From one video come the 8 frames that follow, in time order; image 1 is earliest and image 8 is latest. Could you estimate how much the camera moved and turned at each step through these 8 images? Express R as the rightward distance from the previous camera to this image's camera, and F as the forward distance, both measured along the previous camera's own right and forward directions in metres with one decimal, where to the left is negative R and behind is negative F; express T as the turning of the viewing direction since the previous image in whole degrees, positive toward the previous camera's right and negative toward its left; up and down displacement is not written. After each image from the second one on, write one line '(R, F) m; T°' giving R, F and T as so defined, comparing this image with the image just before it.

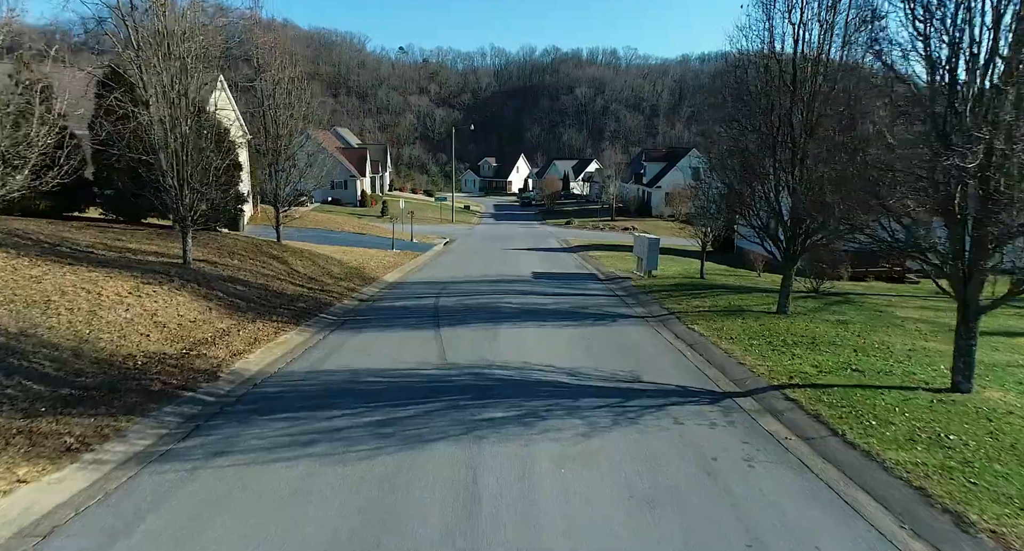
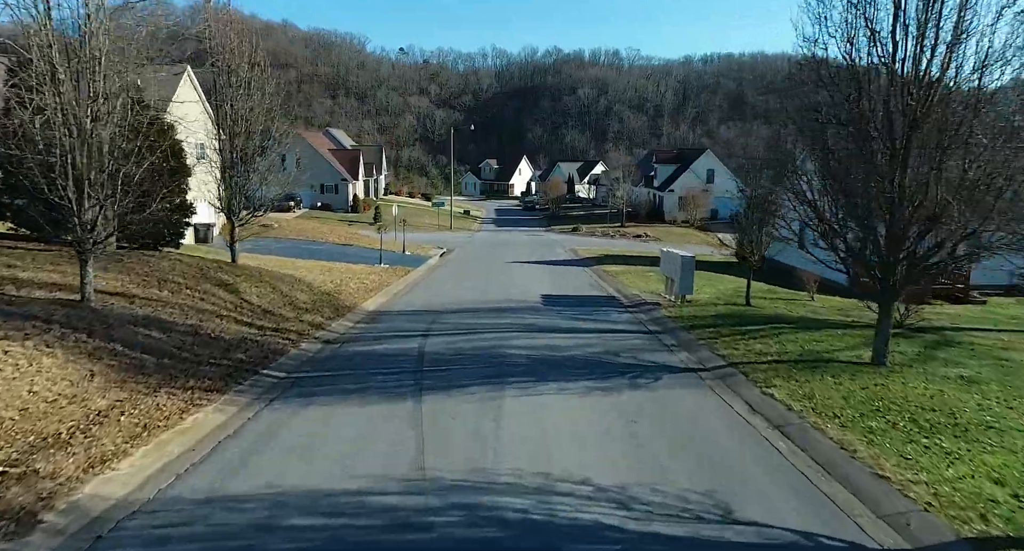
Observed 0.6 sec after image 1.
(-0.1, +2.9) m; 0°
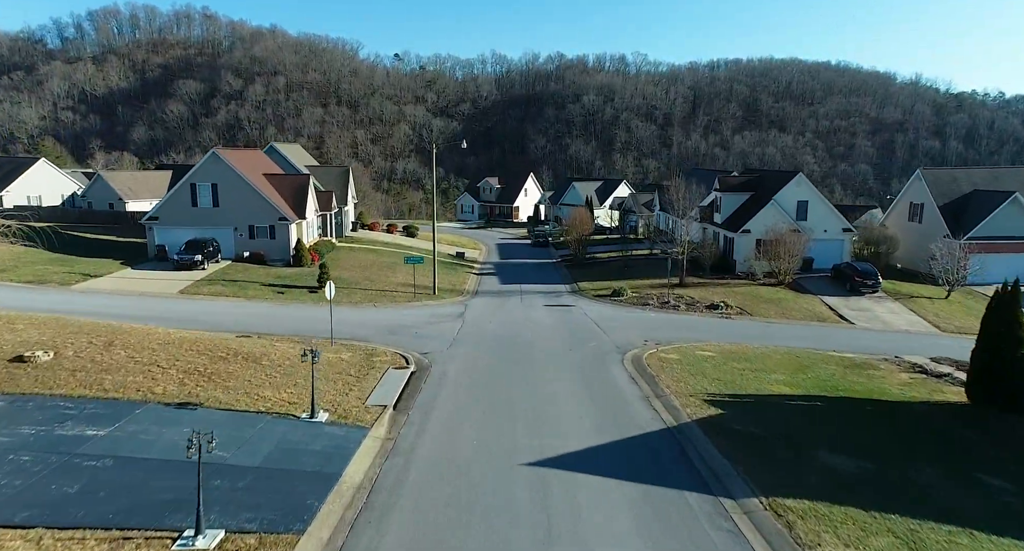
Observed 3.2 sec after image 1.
(-0.5, +15.3) m; 0°
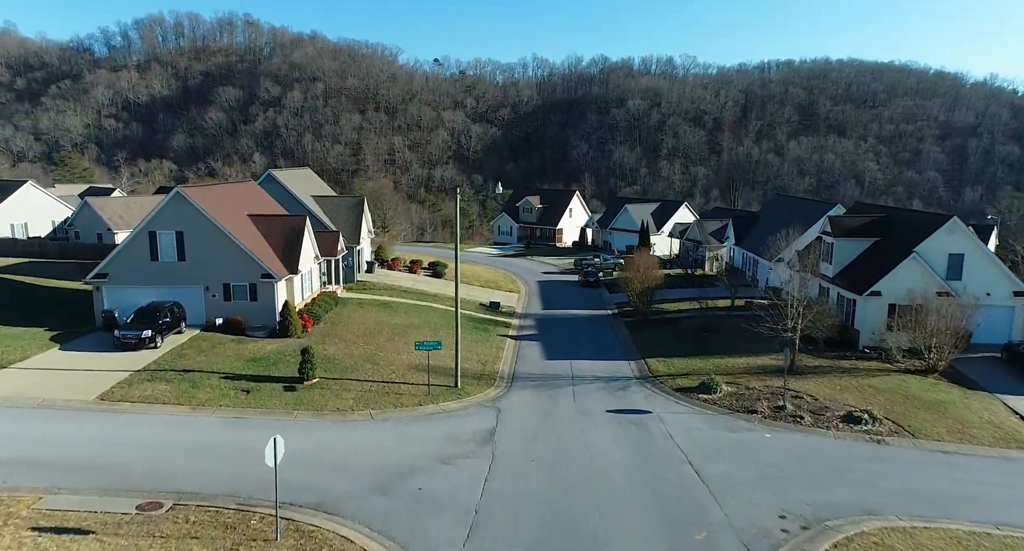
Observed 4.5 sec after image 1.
(-0.3, +8.9) m; -3°
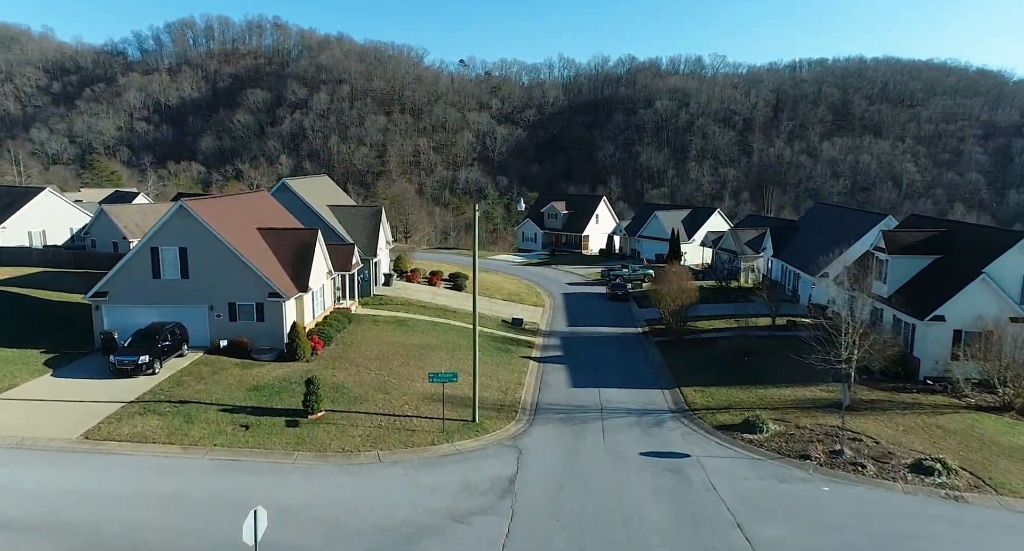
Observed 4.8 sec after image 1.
(+0.1, +2.2) m; -2°
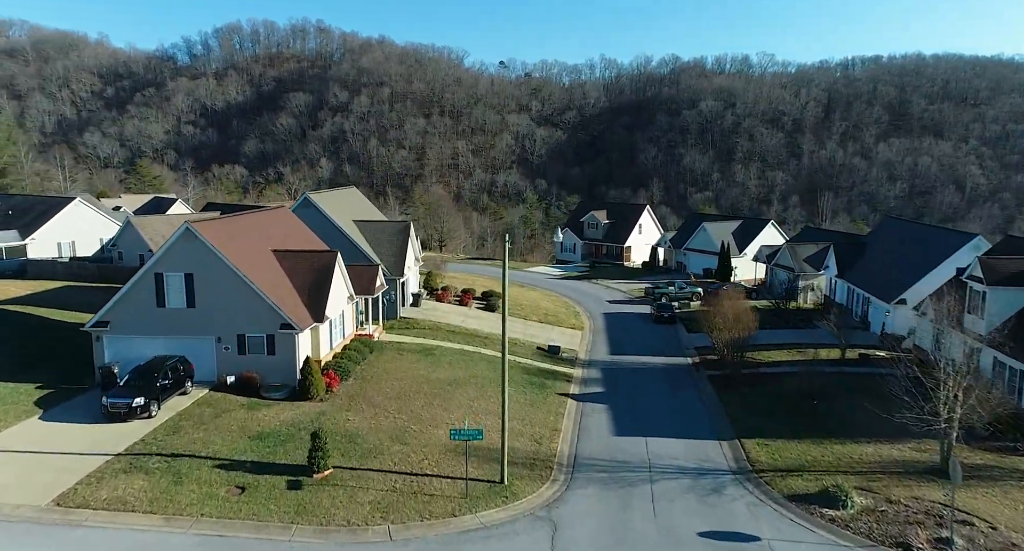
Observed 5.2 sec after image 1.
(+0.1, +3.0) m; -3°
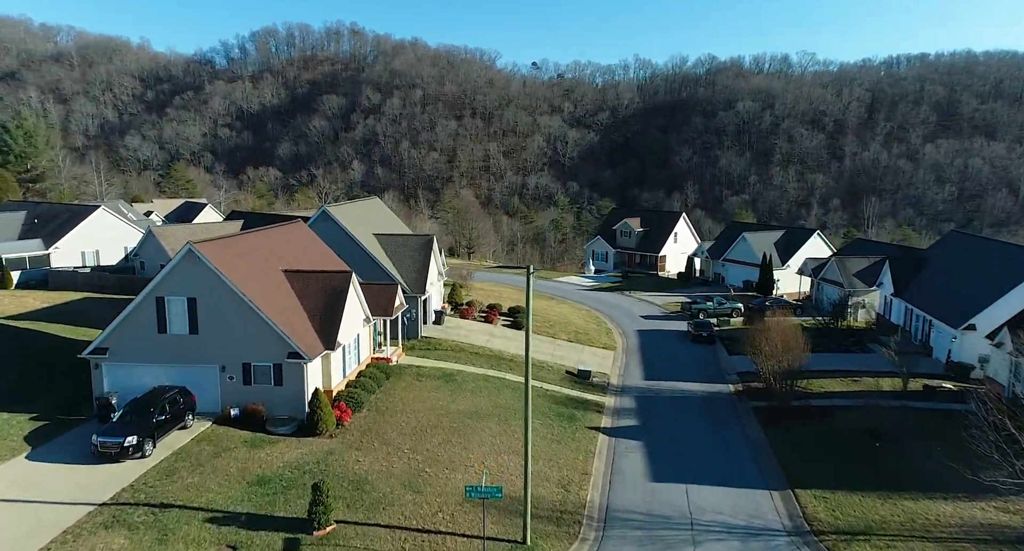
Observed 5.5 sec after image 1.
(+0.2, +2.2) m; -2°
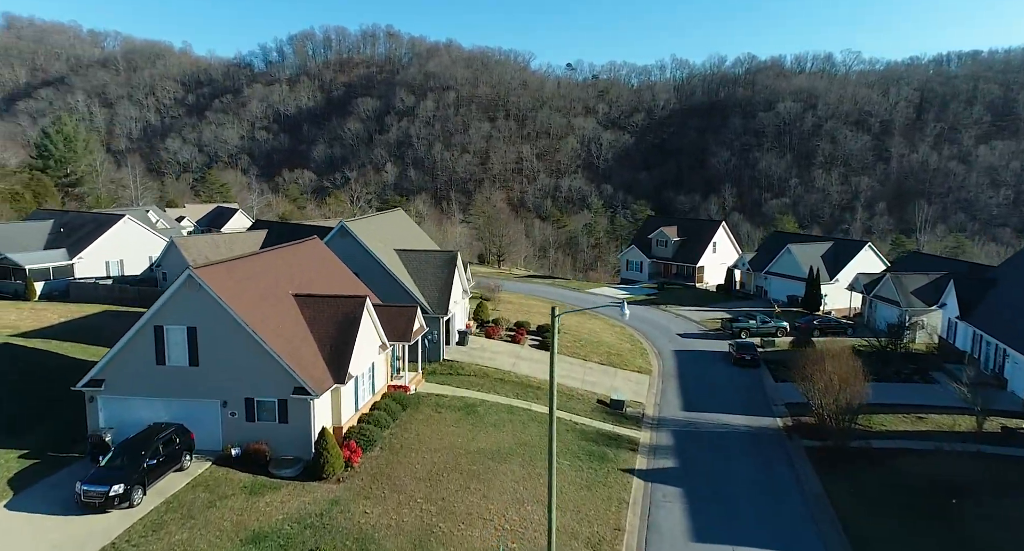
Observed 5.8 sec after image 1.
(+0.2, +2.3) m; -3°
